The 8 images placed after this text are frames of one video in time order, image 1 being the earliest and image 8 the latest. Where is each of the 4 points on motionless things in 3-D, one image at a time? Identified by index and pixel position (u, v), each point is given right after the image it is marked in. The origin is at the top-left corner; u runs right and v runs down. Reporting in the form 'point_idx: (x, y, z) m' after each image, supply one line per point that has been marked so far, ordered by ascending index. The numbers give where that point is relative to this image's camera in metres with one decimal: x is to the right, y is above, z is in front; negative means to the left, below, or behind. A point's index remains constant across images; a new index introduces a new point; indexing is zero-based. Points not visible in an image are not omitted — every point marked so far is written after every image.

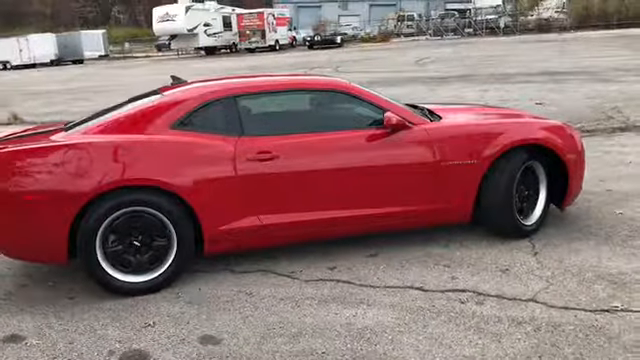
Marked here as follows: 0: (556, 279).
0: (+1.6, -0.7, +4.4) m
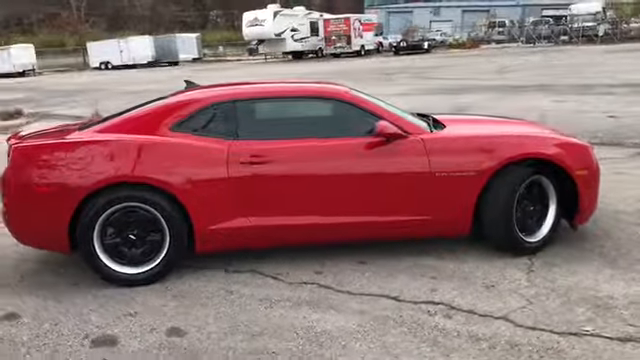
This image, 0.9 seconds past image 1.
0: (+1.5, -0.8, +4.3) m
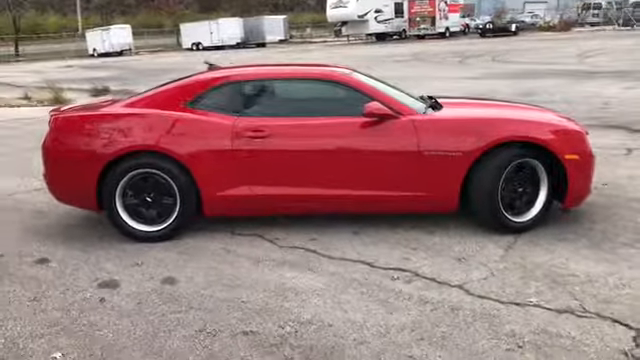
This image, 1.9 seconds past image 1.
0: (+1.3, -0.7, +4.5) m
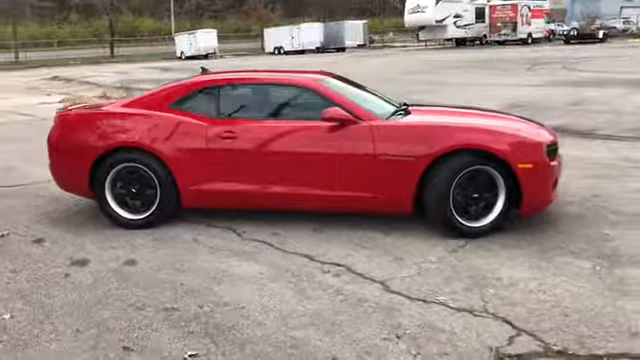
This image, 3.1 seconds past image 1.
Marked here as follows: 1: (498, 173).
0: (+0.8, -0.7, +4.8) m
1: (+1.5, +0.1, +5.5) m
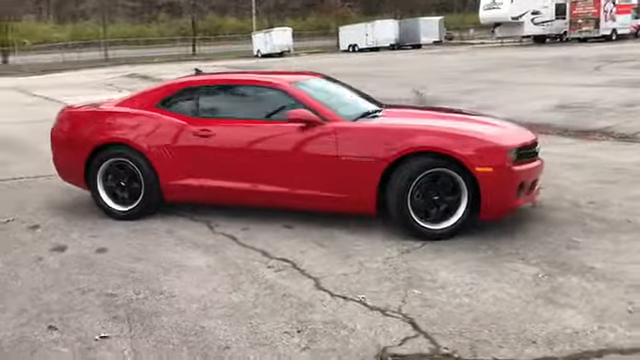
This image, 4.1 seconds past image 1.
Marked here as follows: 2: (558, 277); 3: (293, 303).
0: (+0.4, -0.7, +4.9) m
1: (+1.2, 0.0, +5.5) m
2: (+1.8, -0.7, +4.7) m
3: (-0.2, -0.8, +4.3) m
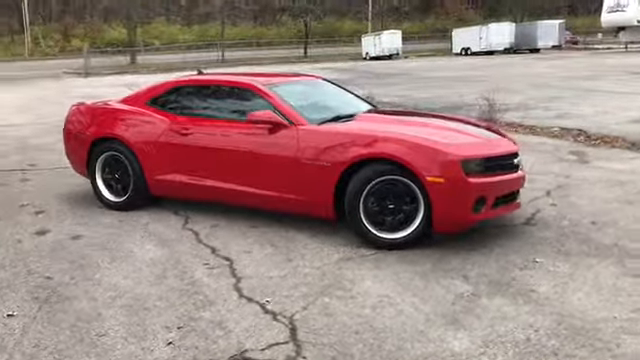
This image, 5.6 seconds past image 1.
0: (-0.2, -0.7, +4.9) m
1: (+0.8, -0.1, +5.3) m
2: (+1.1, -0.8, +4.4) m
3: (-0.9, -0.8, +4.4) m
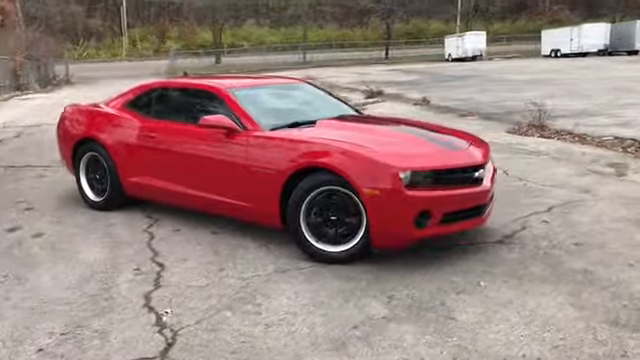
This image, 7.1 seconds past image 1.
0: (-0.8, -0.8, +4.7) m
1: (+0.3, -0.1, +5.0) m
2: (+0.5, -0.9, +4.1) m
3: (-1.5, -0.9, +4.3) m
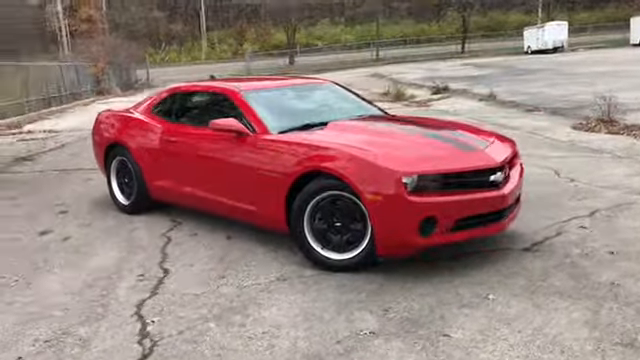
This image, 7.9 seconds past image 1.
0: (-0.8, -0.8, +4.6) m
1: (+0.3, -0.2, +4.8) m
2: (+0.4, -0.9, +3.8) m
3: (-1.5, -0.9, +4.3) m
